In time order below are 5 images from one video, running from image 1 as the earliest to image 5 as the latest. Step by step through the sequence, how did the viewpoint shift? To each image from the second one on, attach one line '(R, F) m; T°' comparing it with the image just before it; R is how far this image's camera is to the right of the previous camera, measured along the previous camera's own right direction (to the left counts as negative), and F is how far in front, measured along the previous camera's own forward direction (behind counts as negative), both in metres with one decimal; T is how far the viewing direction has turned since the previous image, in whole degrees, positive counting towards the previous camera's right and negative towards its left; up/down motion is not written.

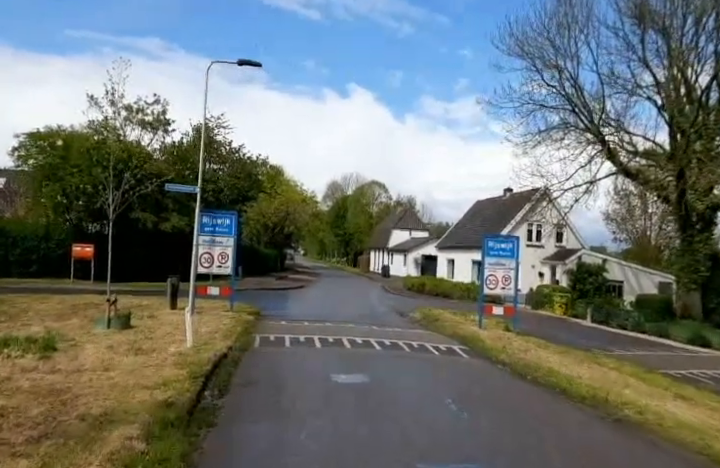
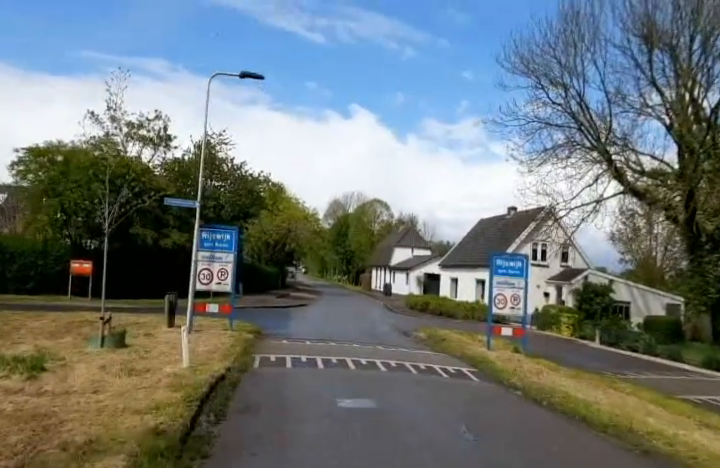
(-0.1, +0.5) m; 0°
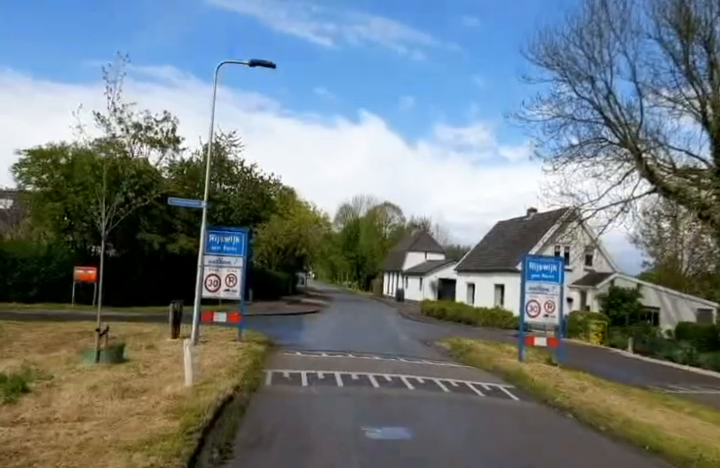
(-0.2, +1.3) m; -1°
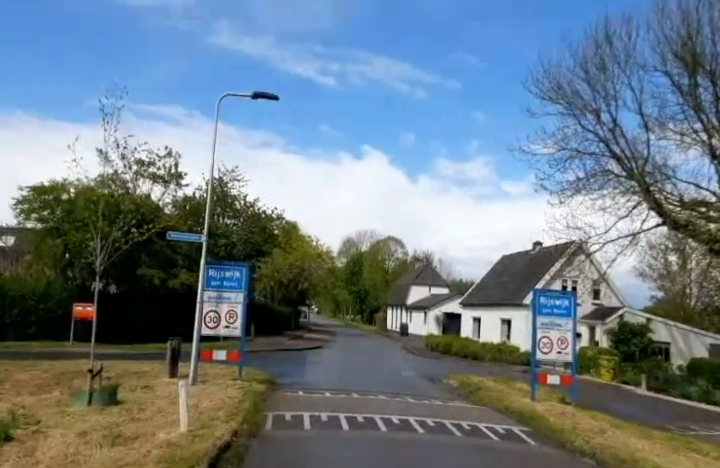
(0.0, +0.4) m; 0°
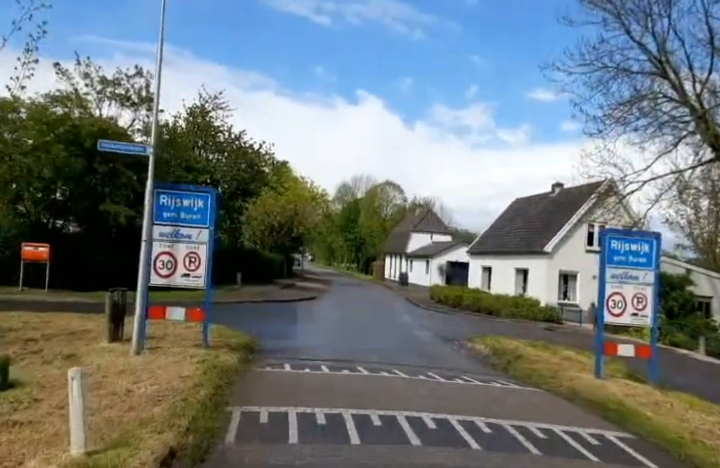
(-0.3, +3.7) m; +1°
